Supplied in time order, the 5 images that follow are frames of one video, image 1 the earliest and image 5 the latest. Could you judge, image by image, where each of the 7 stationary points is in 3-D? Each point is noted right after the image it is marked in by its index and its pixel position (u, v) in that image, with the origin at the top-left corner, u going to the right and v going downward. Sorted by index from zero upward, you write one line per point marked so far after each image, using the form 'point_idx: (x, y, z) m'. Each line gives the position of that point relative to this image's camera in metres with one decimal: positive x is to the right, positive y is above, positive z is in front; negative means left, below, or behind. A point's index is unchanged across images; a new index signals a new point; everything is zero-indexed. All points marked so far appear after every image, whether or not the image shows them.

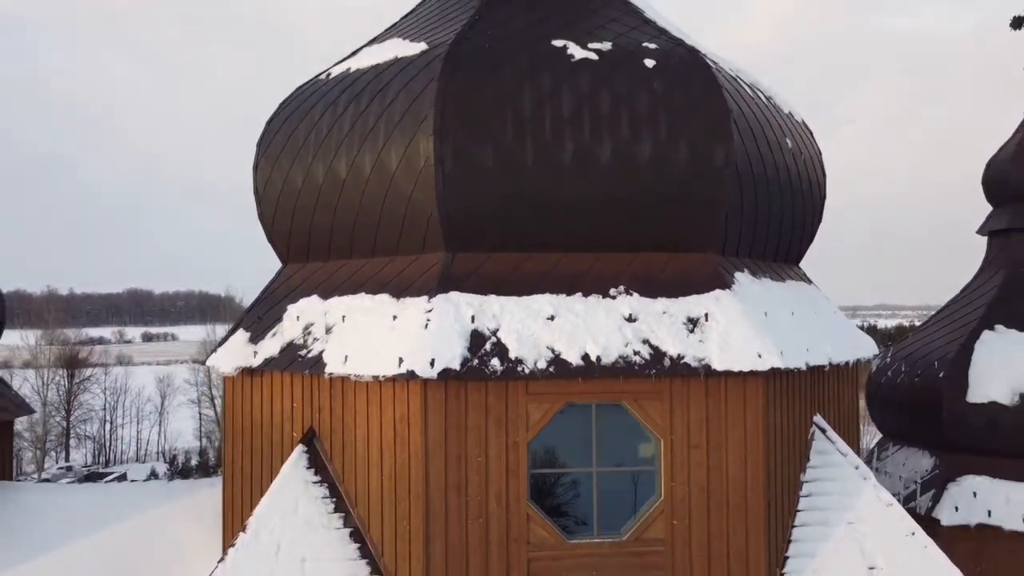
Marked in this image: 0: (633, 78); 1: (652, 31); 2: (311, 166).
0: (+0.9, +1.5, +5.1) m
1: (+1.1, +1.9, +5.6) m
2: (-1.6, +0.9, +5.6) m
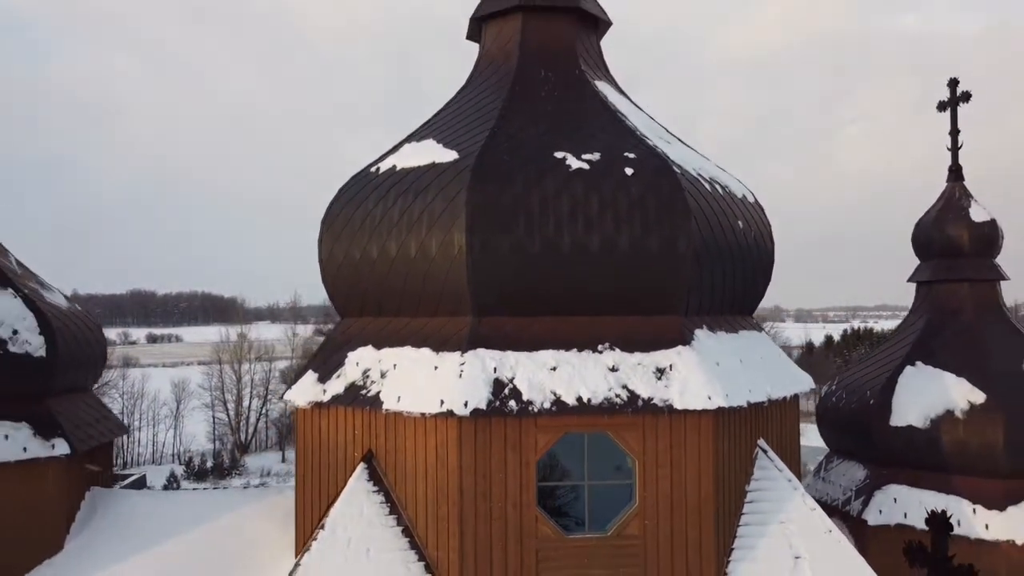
0: (+1.0, +1.0, +6.7) m
1: (+1.2, +1.4, +7.1) m
2: (-1.4, +0.4, +7.2) m
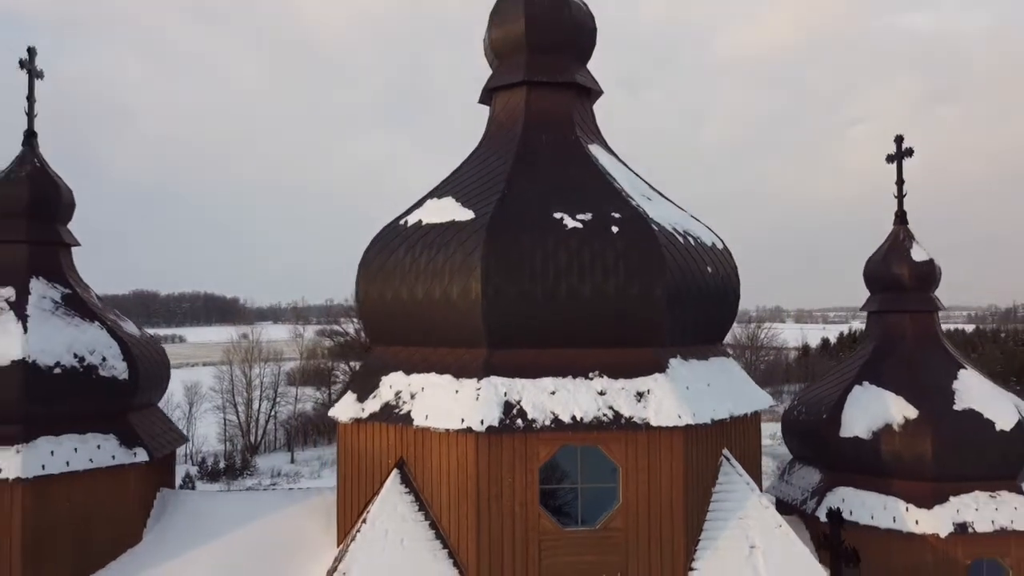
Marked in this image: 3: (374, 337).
0: (+1.0, +0.5, +8.1) m
1: (+1.3, +1.0, +8.6) m
2: (-1.4, 0.0, +8.7) m
3: (-1.8, -0.6, +9.1) m
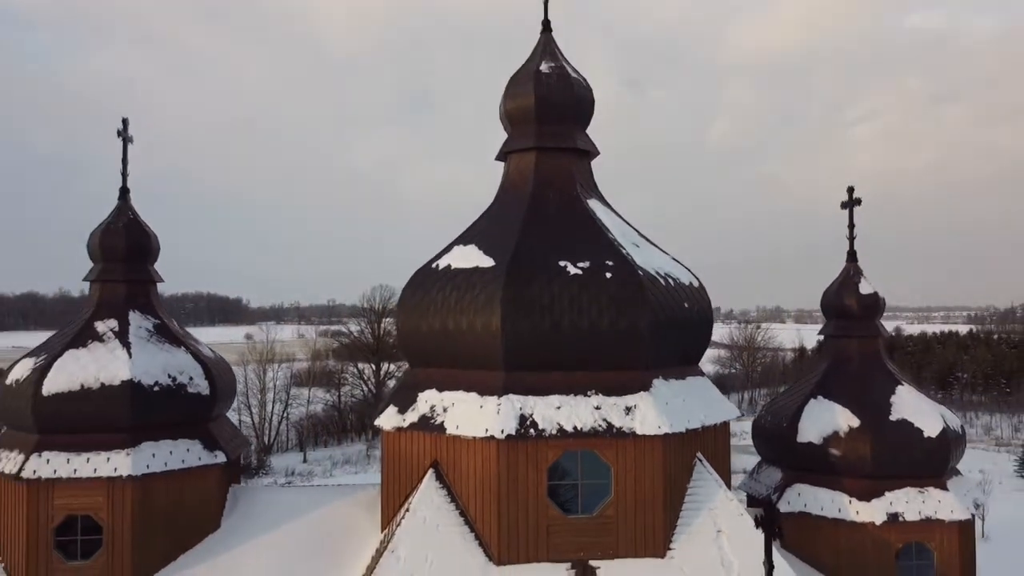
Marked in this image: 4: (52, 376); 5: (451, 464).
0: (+1.2, +0.1, +10.1) m
1: (+1.4, +0.5, +10.5) m
2: (-1.2, -0.5, +10.6) m
3: (-1.6, -1.1, +11.1) m
4: (-6.4, -1.2, +10.1) m
5: (-0.9, -2.4, +10.1) m
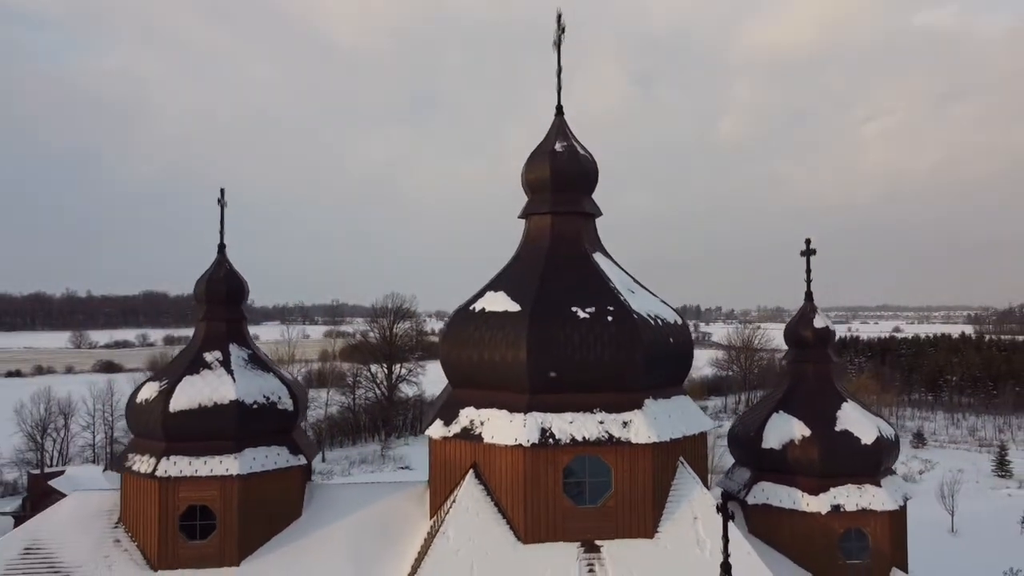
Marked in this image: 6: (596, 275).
0: (+1.6, -0.7, +12.9) m
1: (+1.9, -0.2, +13.4) m
2: (-0.8, -1.2, +13.5) m
3: (-1.2, -1.8, +13.9) m
4: (-6.0, -1.9, +13.0) m
5: (-0.5, -3.2, +12.9) m
6: (+1.6, +0.2, +13.8) m
